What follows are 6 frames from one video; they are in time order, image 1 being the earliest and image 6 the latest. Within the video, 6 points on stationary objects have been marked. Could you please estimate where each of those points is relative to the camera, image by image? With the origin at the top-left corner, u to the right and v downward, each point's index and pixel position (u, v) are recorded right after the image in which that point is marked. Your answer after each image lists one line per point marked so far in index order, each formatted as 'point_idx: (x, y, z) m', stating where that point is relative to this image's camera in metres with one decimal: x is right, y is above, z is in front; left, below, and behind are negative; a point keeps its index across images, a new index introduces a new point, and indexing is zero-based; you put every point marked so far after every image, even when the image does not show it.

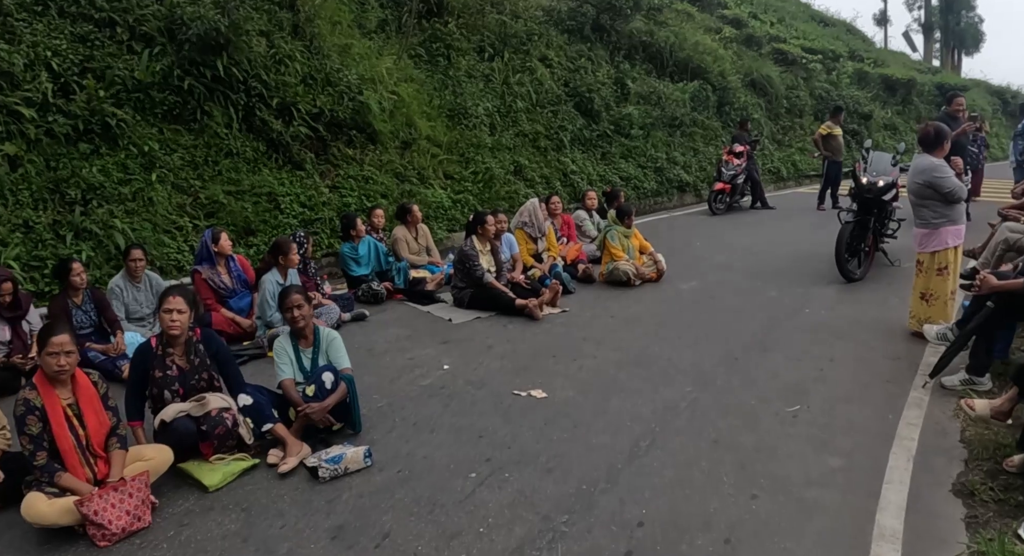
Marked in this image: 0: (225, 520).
0: (-1.4, -1.2, +3.1) m
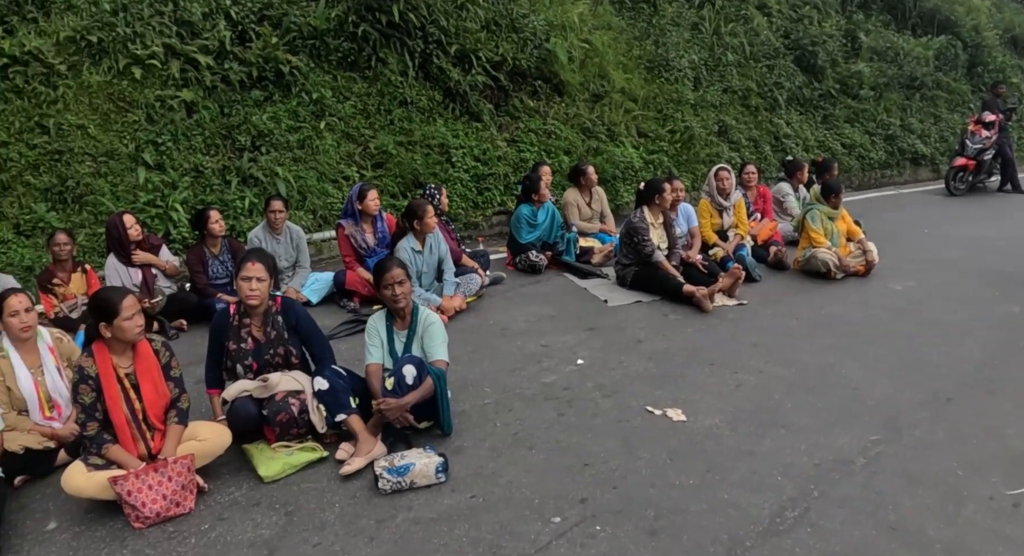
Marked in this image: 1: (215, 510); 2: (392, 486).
0: (-1.0, -1.0, +2.8) m
1: (-1.3, -1.0, +2.8) m
2: (-0.5, -0.9, +2.9) m
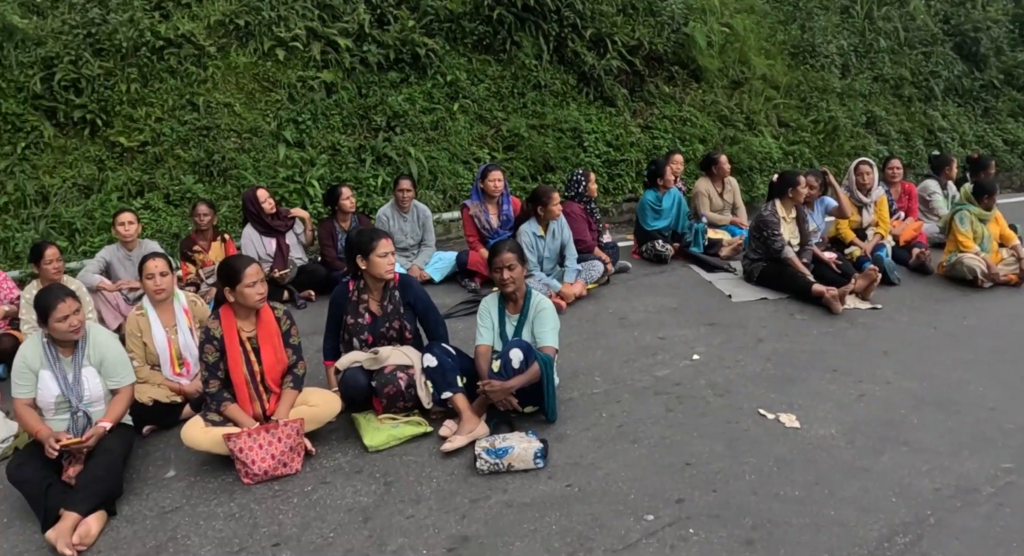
0: (-0.6, -0.9, +2.9) m
1: (-0.9, -0.9, +3.0) m
2: (-0.1, -0.8, +2.9) m
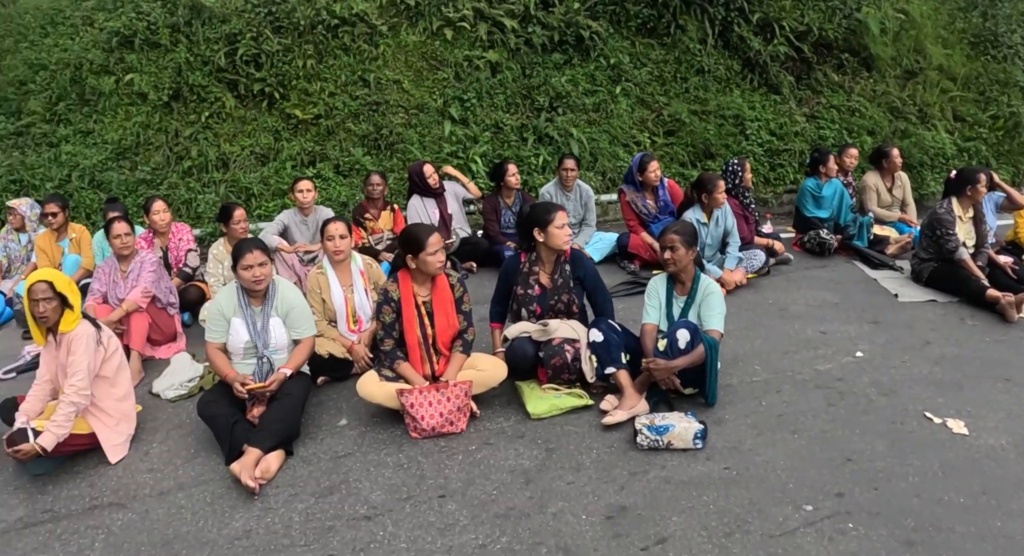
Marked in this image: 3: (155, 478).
0: (+0.1, -0.8, +3.0) m
1: (-0.1, -0.8, +3.1) m
2: (+0.6, -0.8, +3.0) m
3: (-1.7, -1.0, +3.1) m
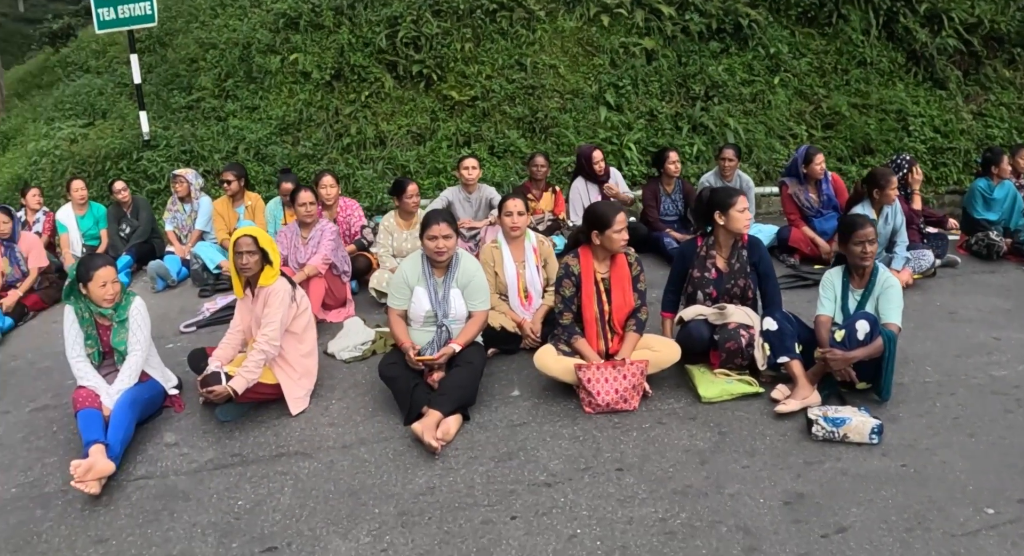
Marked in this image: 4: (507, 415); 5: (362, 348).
0: (+0.9, -0.7, +3.1) m
1: (+0.7, -0.7, +3.2) m
2: (+1.4, -0.7, +3.0) m
3: (-0.9, -0.8, +3.3) m
4: (0.0, -0.7, +3.4) m
5: (-0.9, -0.4, +3.9) m
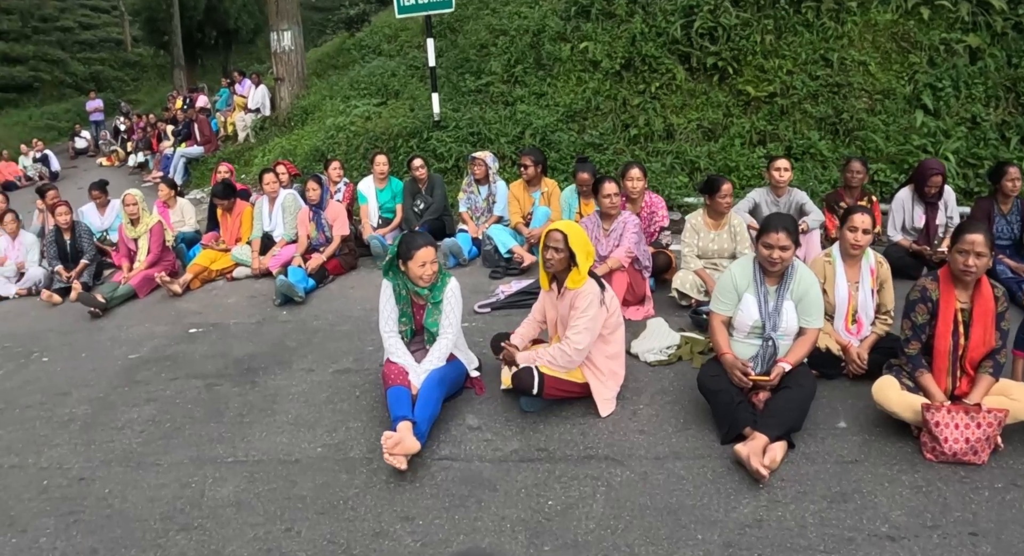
0: (+2.3, -0.9, +2.5) m
1: (+2.2, -0.8, +2.7) m
2: (+2.8, -1.0, +2.3) m
3: (+0.6, -0.8, +3.2) m
4: (+1.5, -0.8, +3.0) m
5: (+0.8, -0.4, +3.7) m
